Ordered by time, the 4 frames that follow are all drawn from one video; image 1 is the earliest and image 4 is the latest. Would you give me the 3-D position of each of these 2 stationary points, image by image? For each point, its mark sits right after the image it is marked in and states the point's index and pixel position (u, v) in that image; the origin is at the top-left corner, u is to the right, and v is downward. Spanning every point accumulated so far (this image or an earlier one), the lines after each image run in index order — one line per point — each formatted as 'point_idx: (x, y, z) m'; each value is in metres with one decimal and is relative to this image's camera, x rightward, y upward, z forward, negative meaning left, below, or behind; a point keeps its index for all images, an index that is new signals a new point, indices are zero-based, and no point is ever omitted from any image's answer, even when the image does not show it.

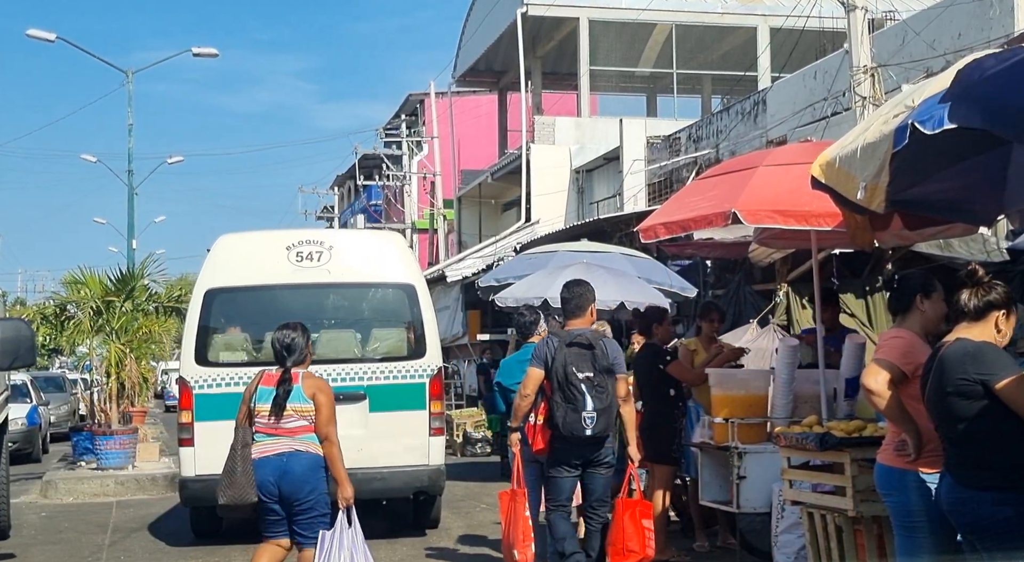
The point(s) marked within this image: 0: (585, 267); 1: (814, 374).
0: (+0.8, +0.1, +13.6) m
1: (+2.0, -0.6, +8.0) m
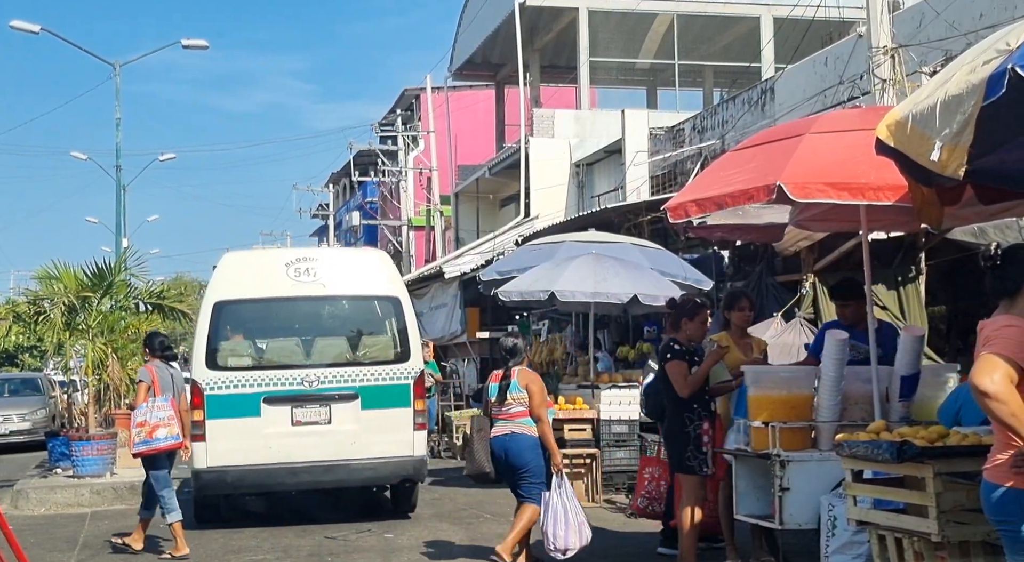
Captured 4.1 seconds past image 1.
0: (+0.8, +0.2, +12.6) m
1: (+2.0, -0.5, +7.0) m
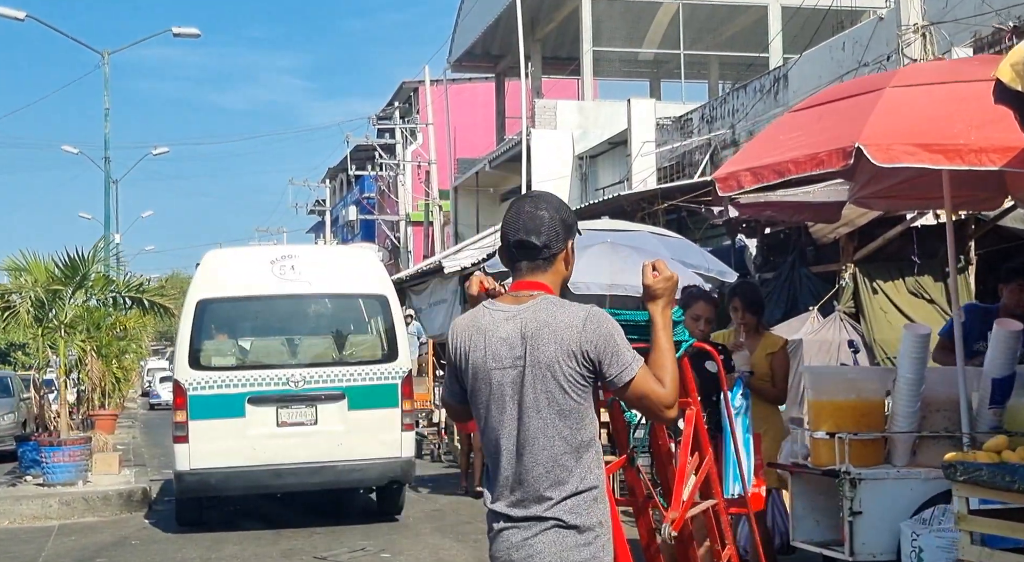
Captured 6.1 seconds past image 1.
0: (+0.9, +0.3, +11.6) m
1: (+2.1, -0.4, +6.0) m
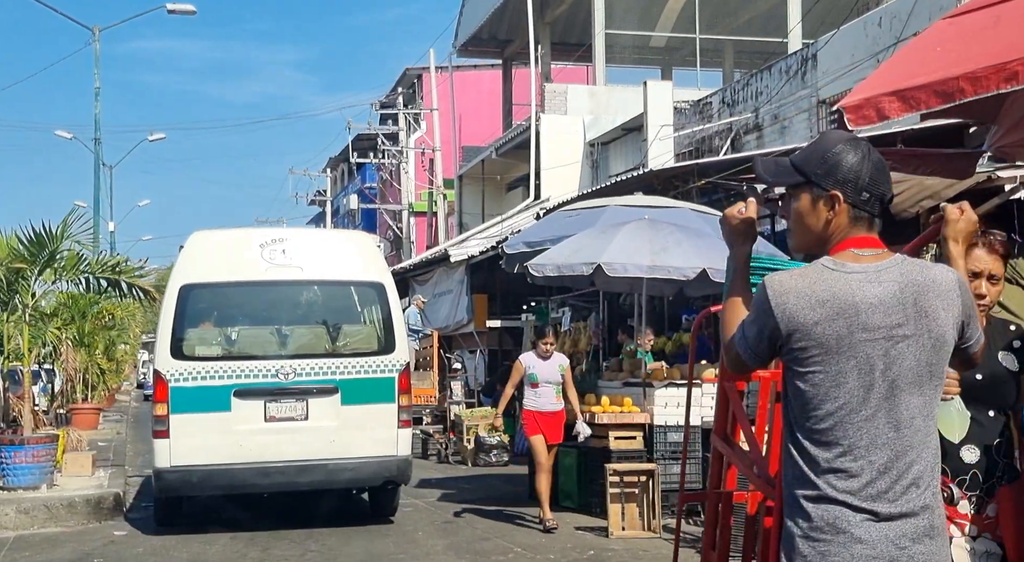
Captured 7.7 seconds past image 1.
0: (+1.1, +0.5, +10.1) m
1: (+2.3, -0.3, +4.5) m
